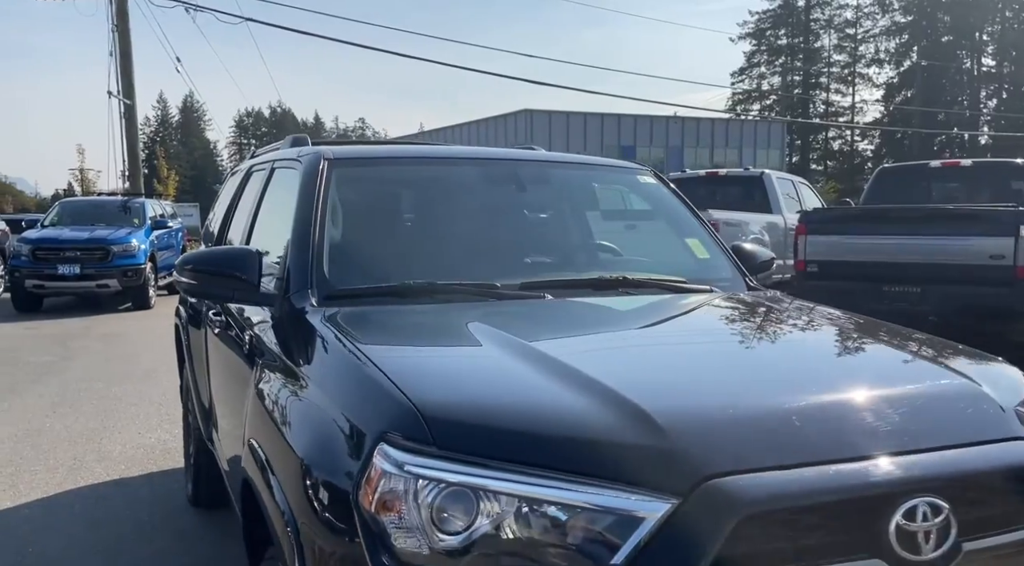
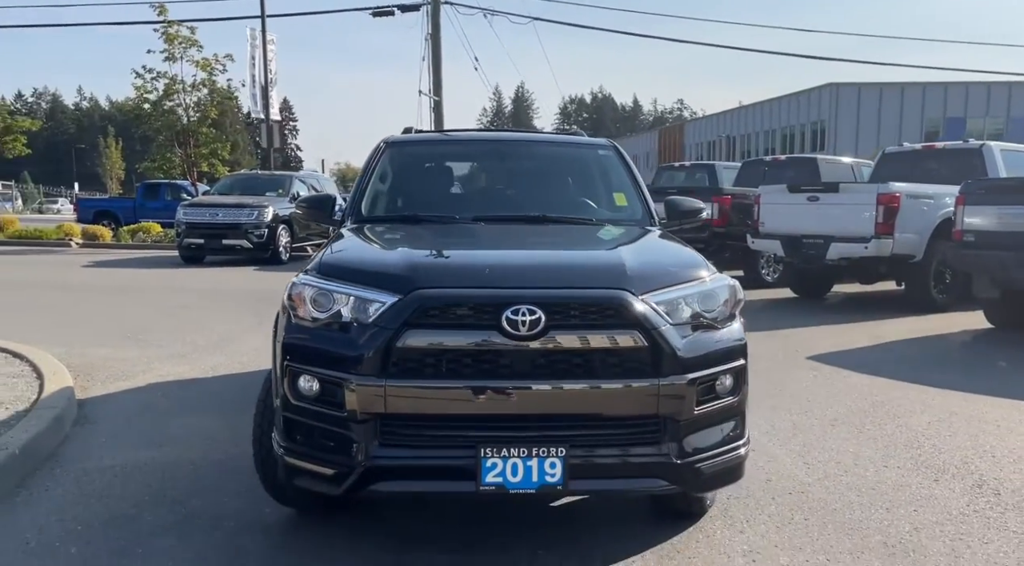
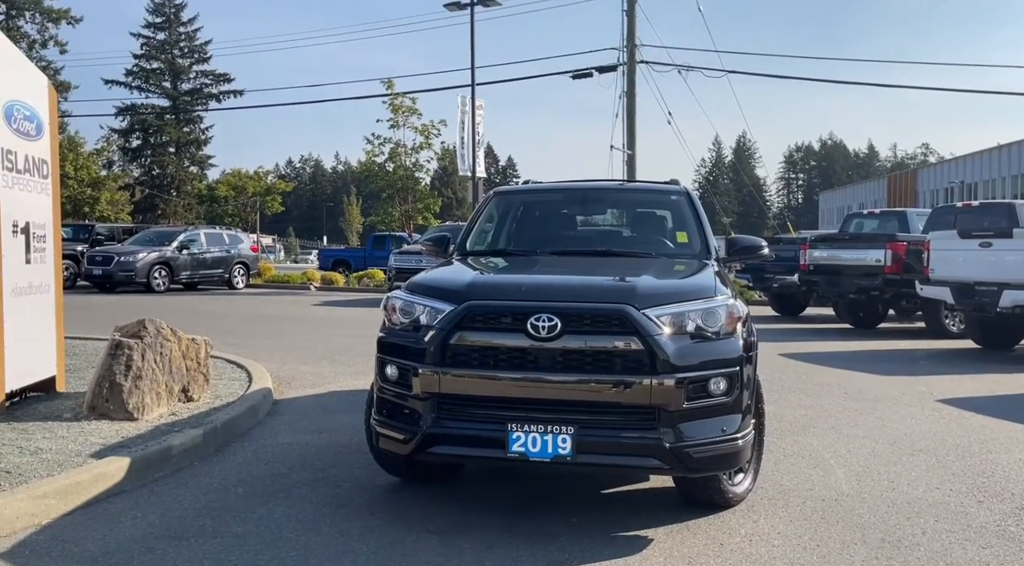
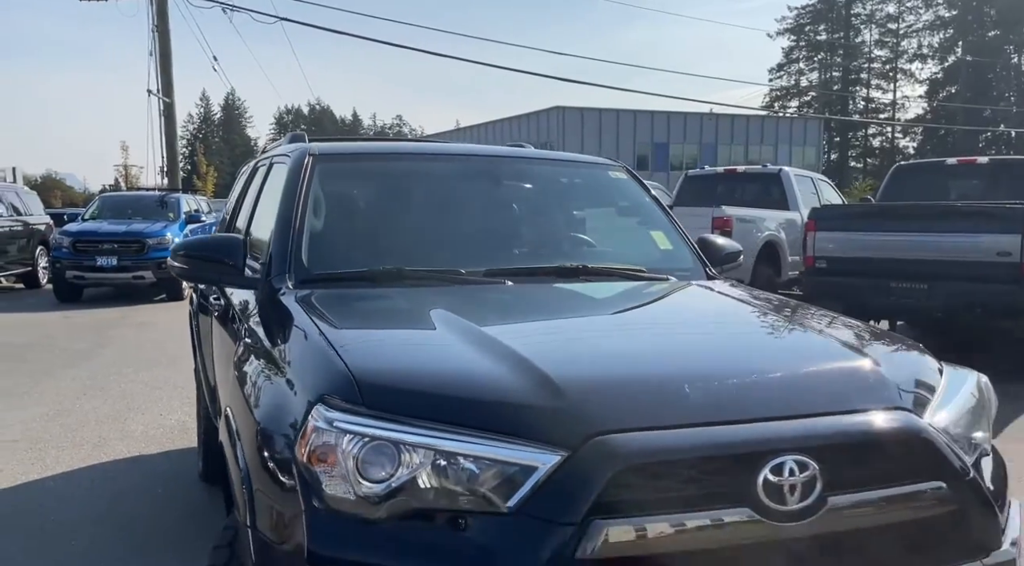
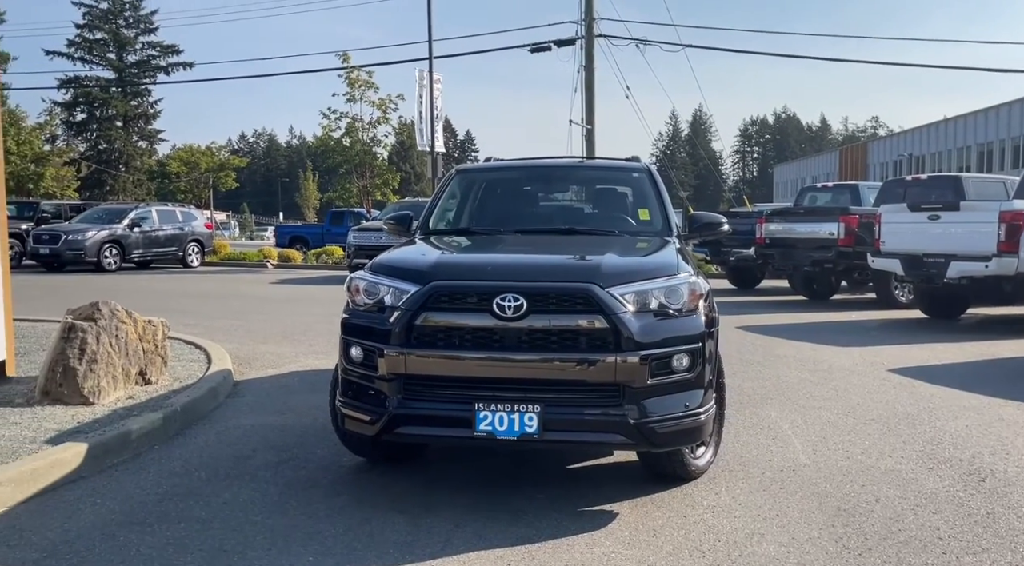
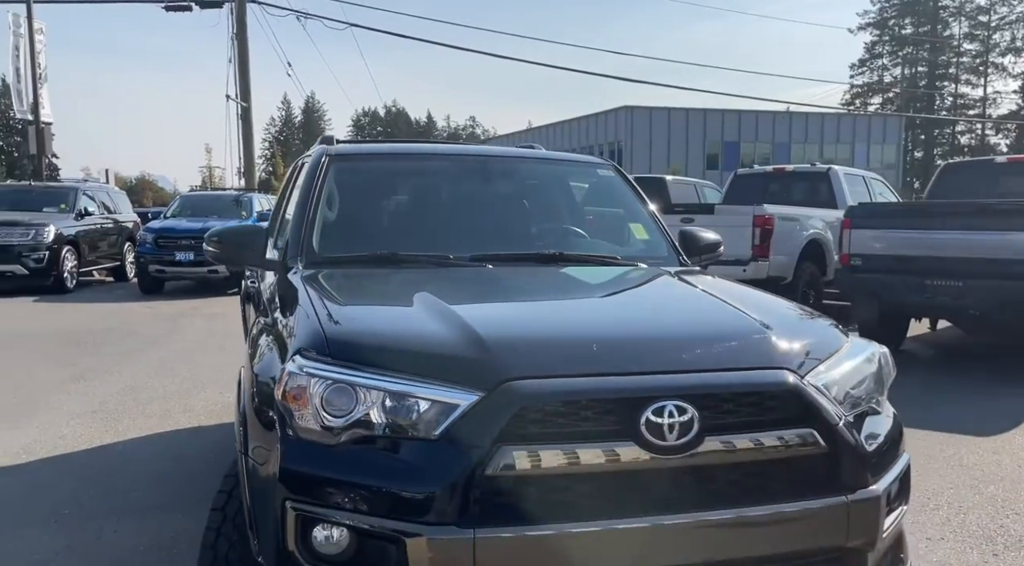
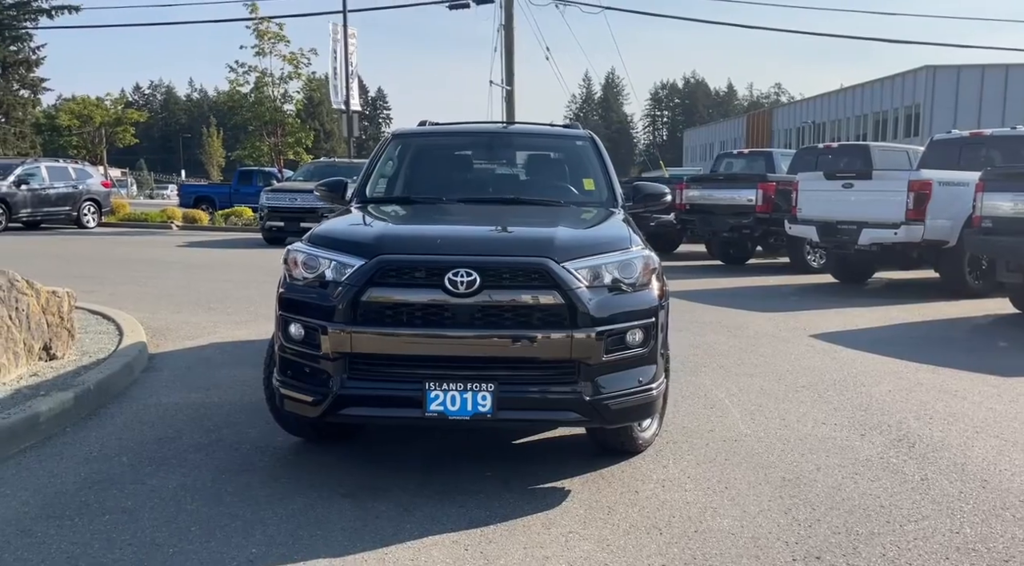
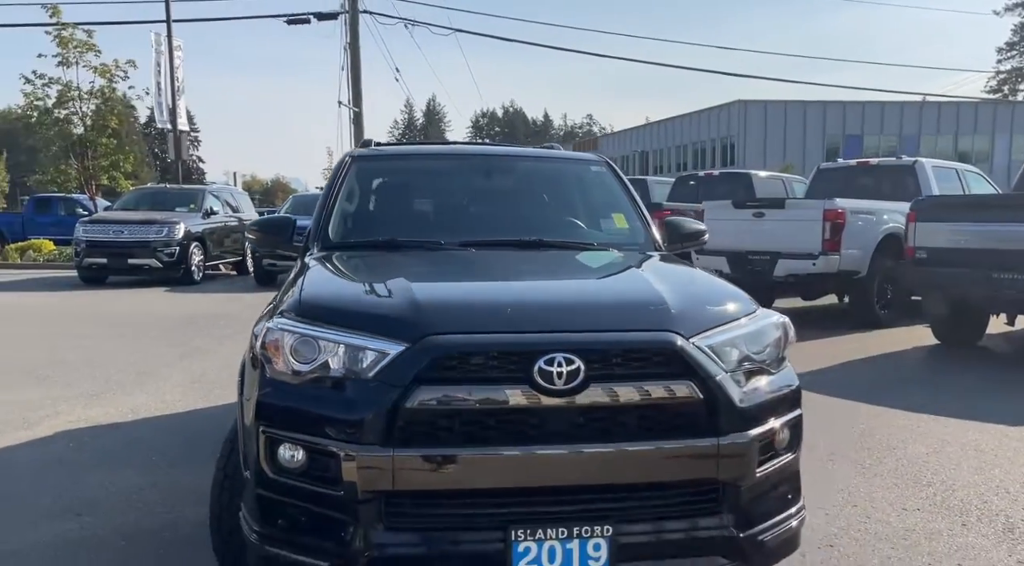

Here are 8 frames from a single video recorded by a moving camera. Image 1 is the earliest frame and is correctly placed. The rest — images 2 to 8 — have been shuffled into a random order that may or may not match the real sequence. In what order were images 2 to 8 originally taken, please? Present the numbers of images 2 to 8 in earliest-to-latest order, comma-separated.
4, 6, 8, 2, 7, 5, 3
